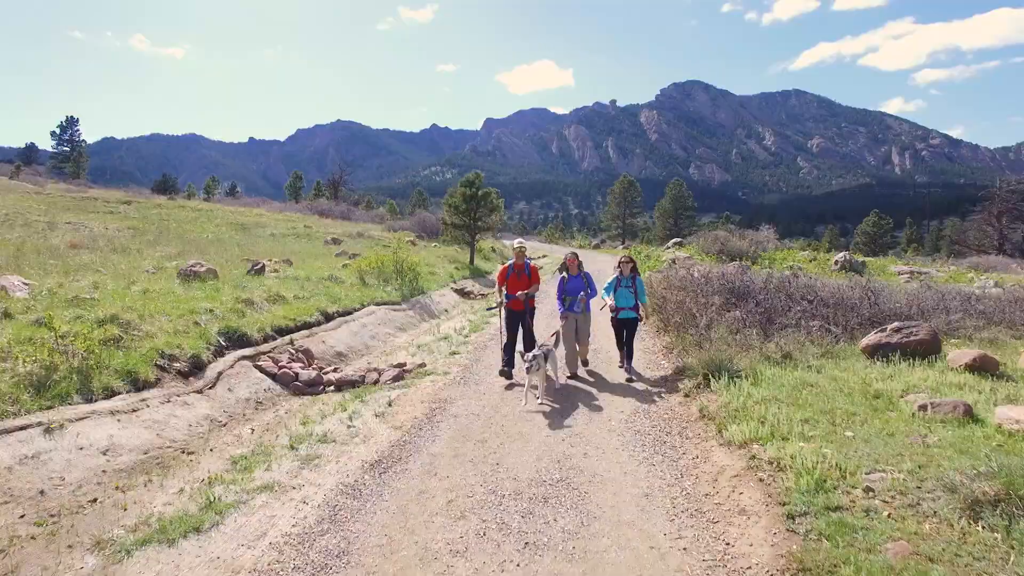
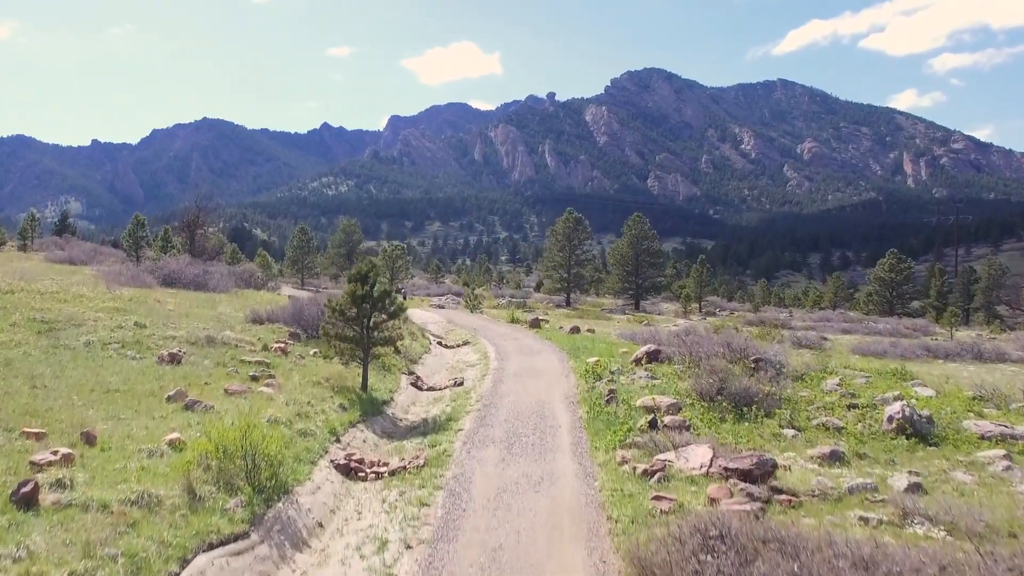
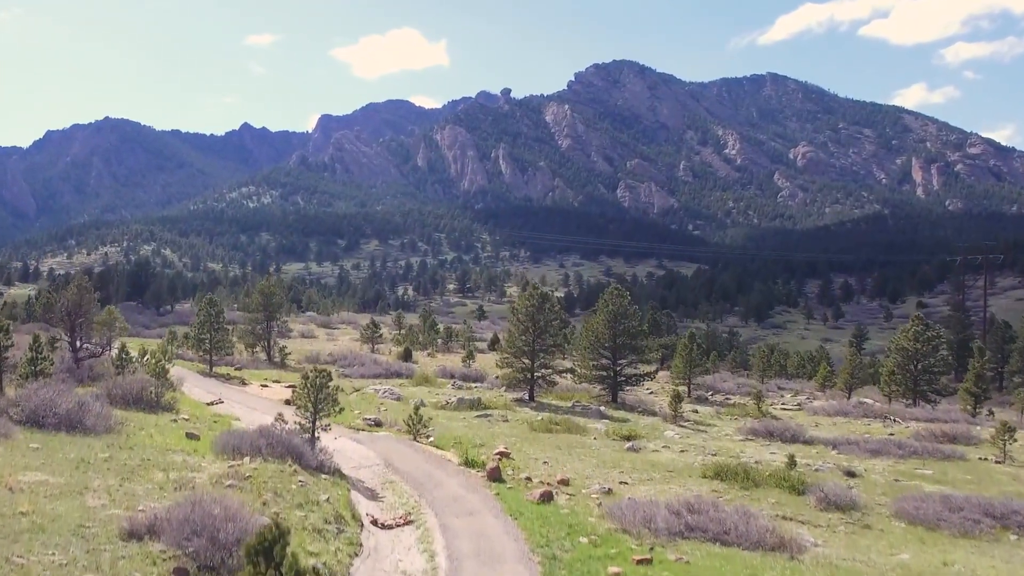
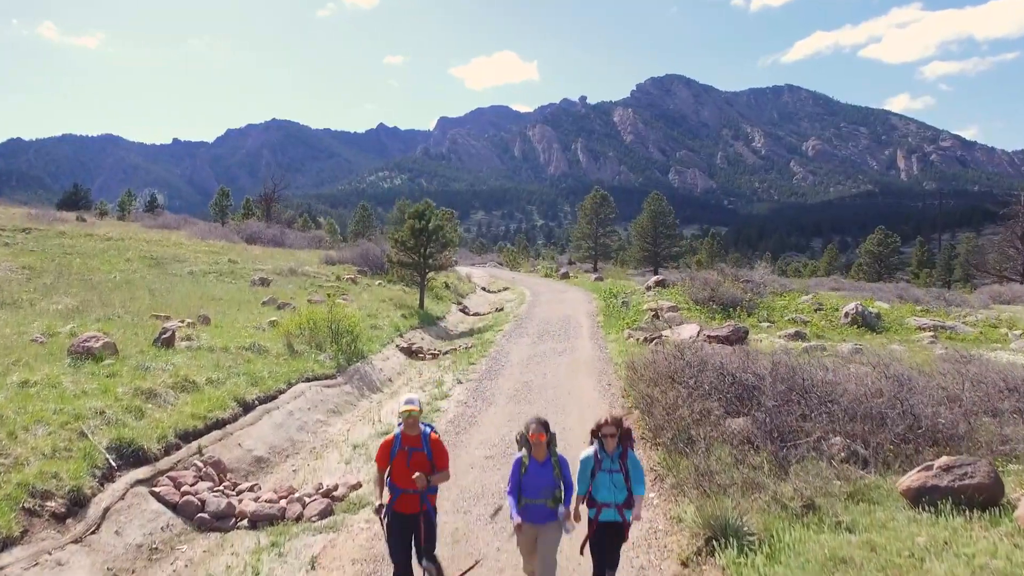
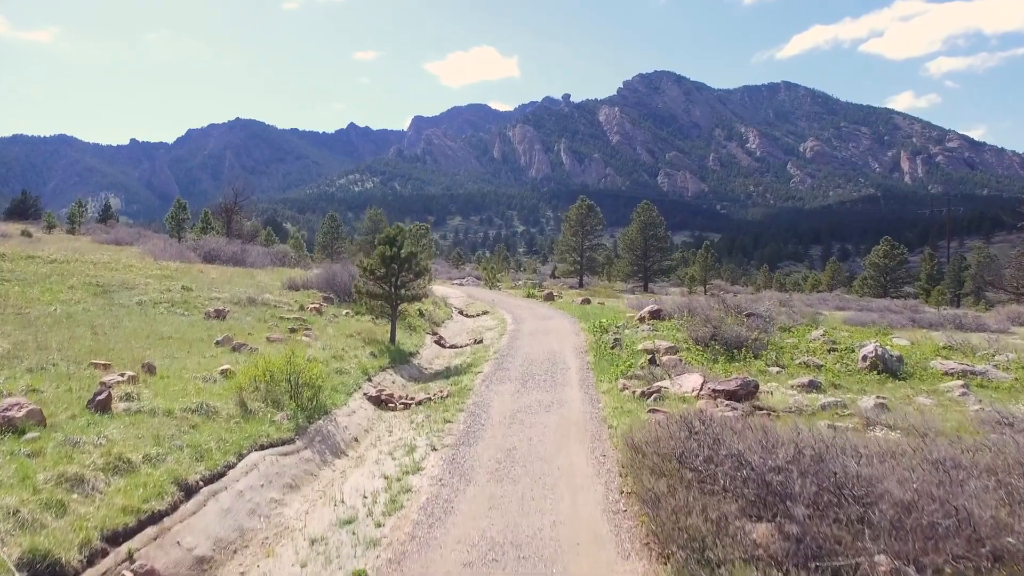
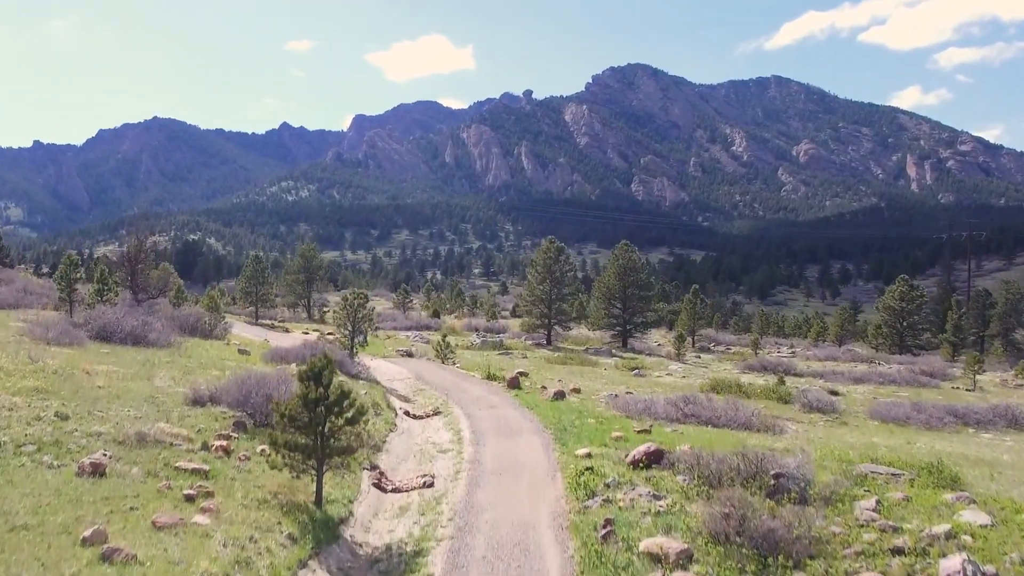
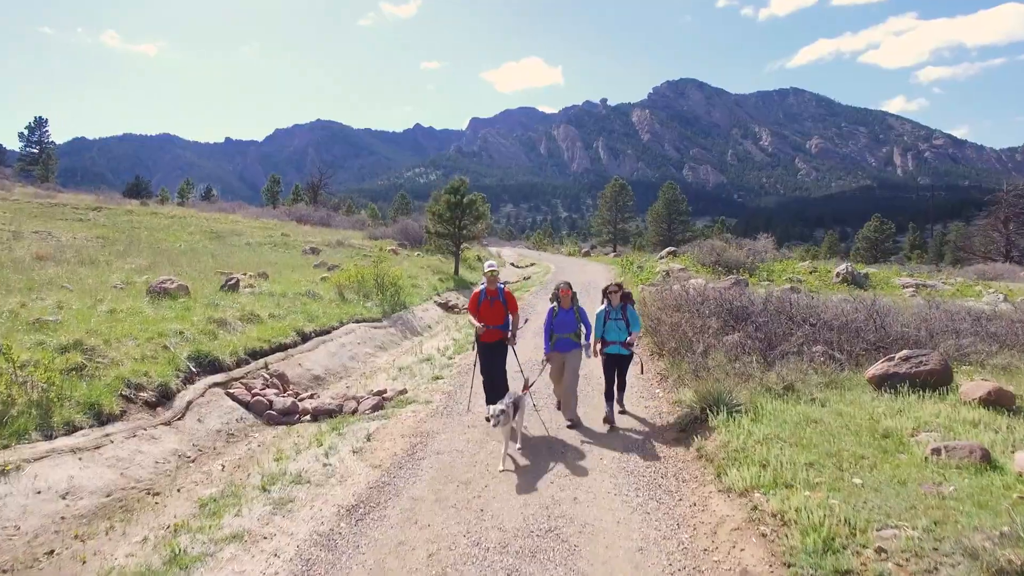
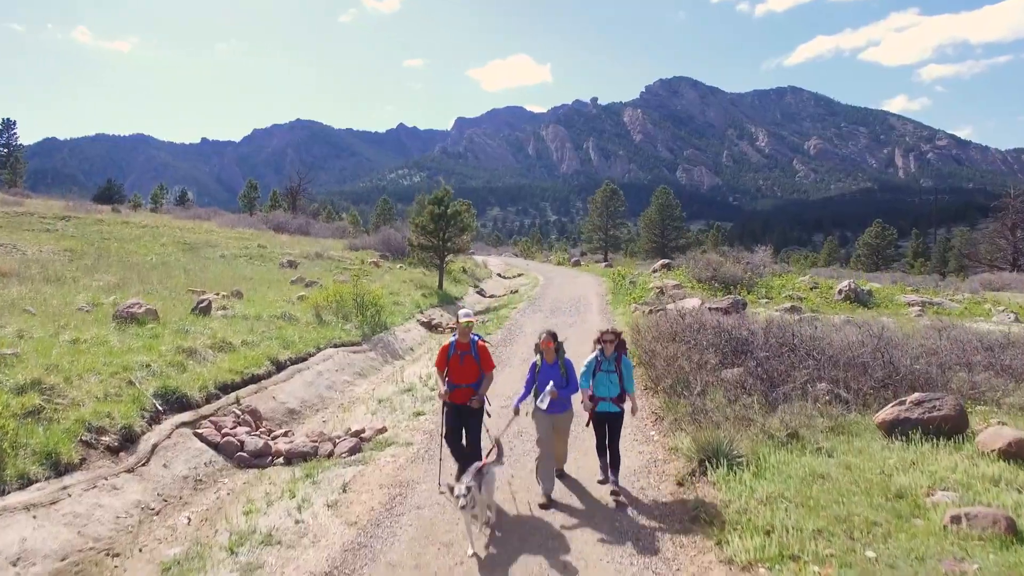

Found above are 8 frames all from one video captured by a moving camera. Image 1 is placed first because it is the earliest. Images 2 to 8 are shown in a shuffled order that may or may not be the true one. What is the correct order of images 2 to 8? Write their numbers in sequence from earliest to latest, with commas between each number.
7, 8, 4, 5, 2, 6, 3
